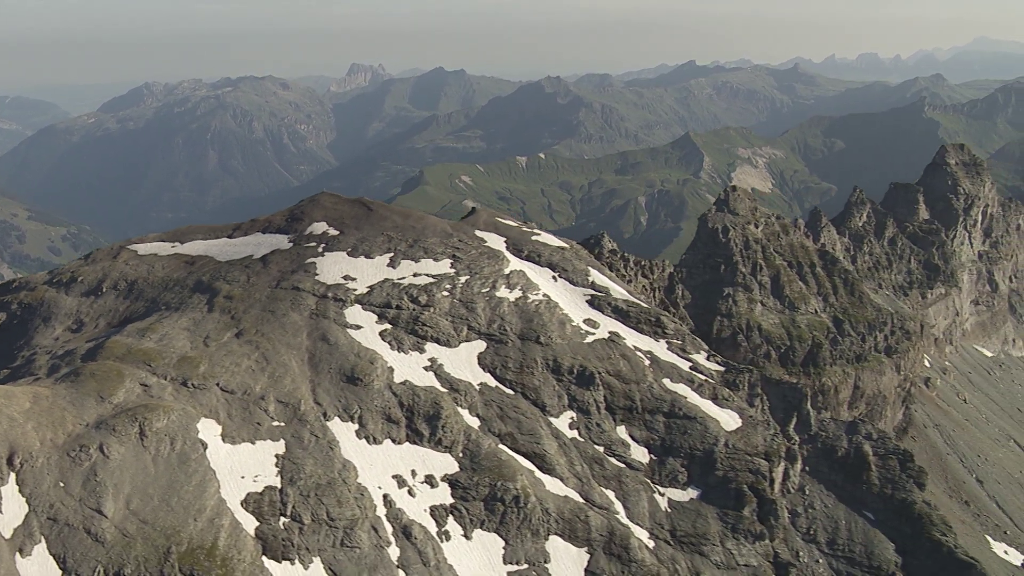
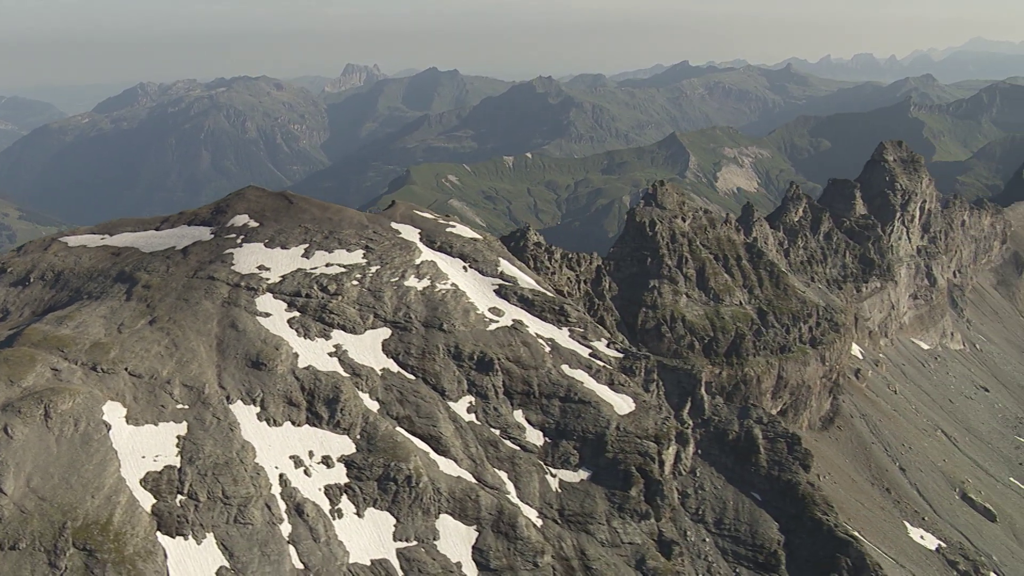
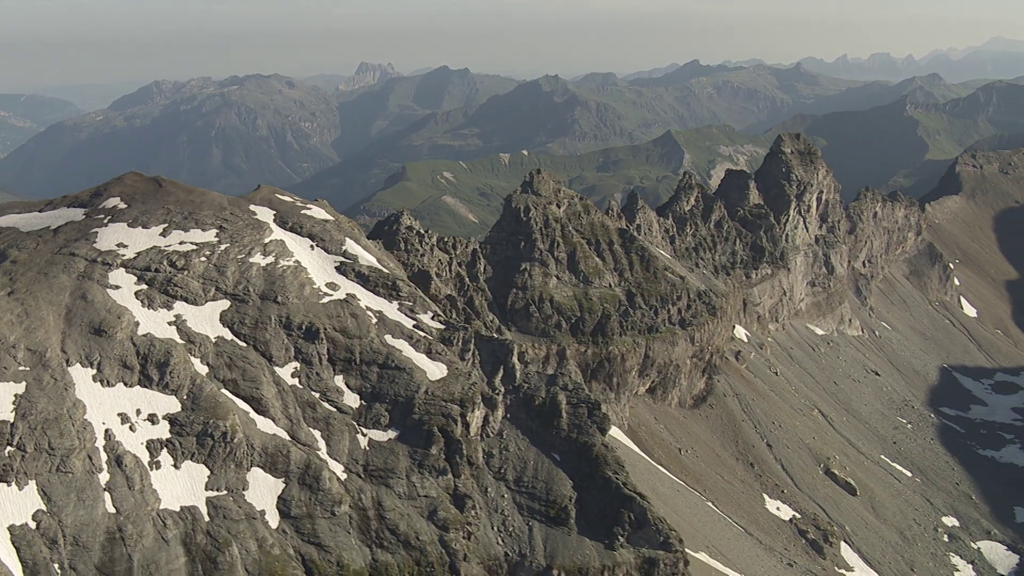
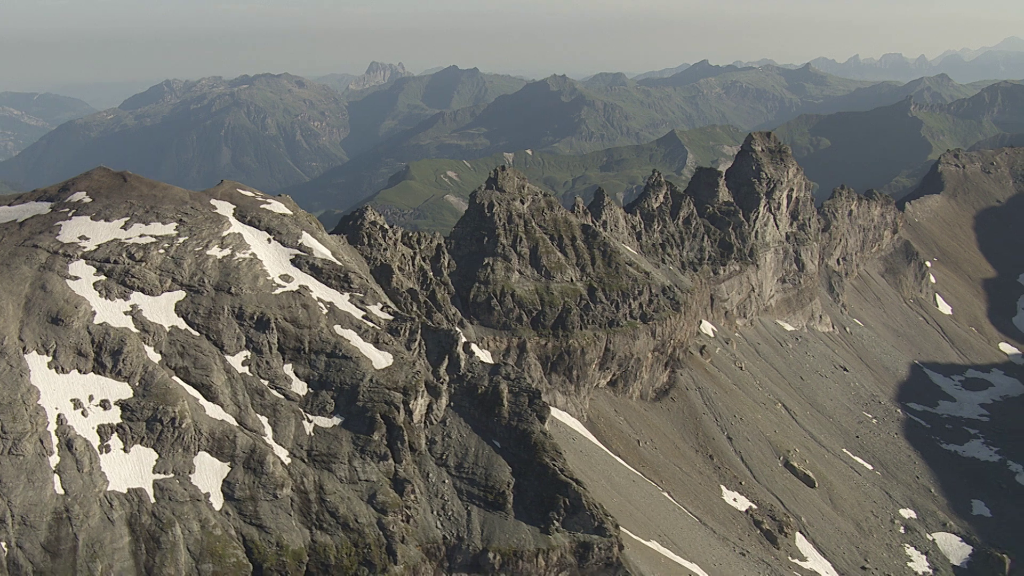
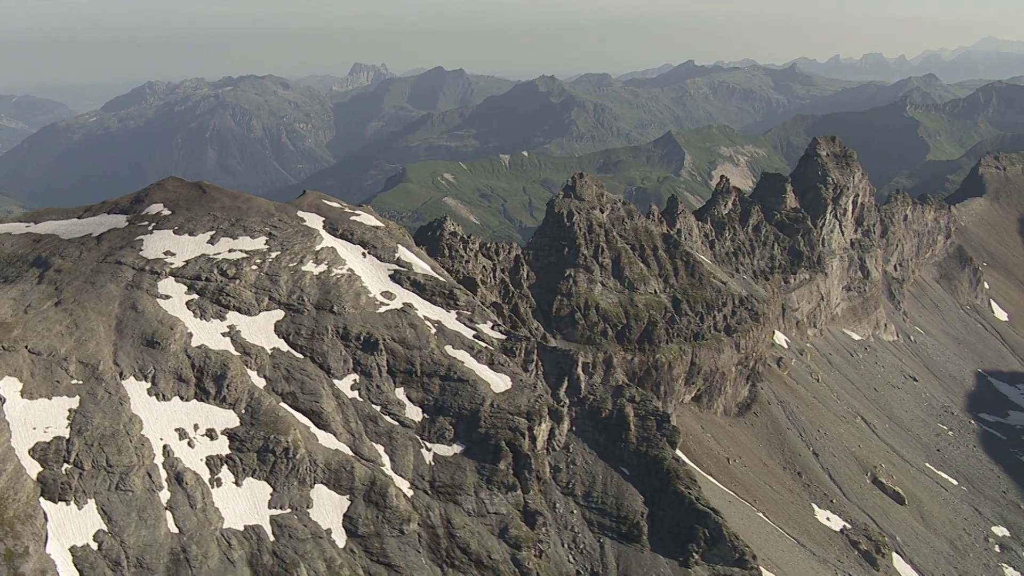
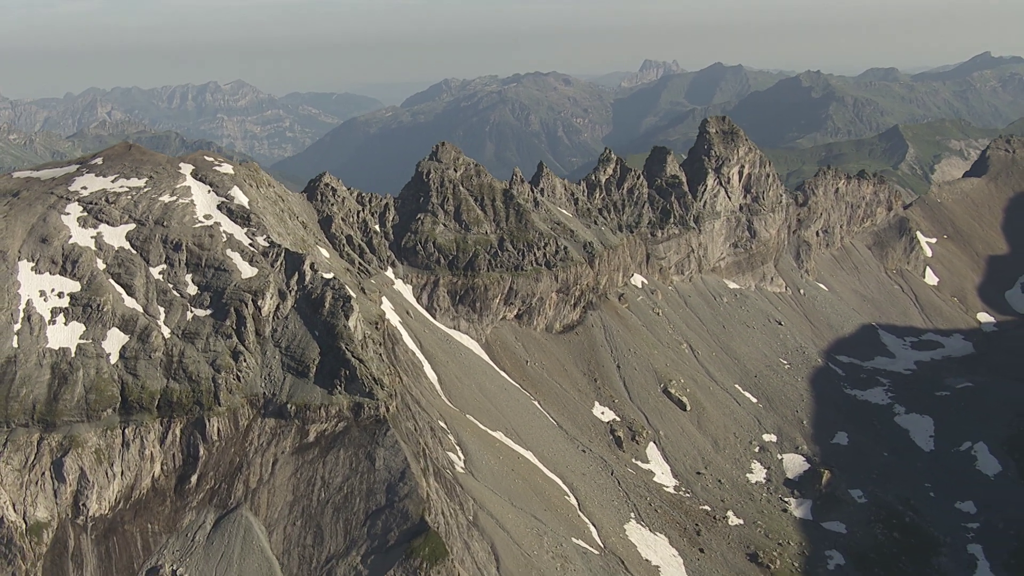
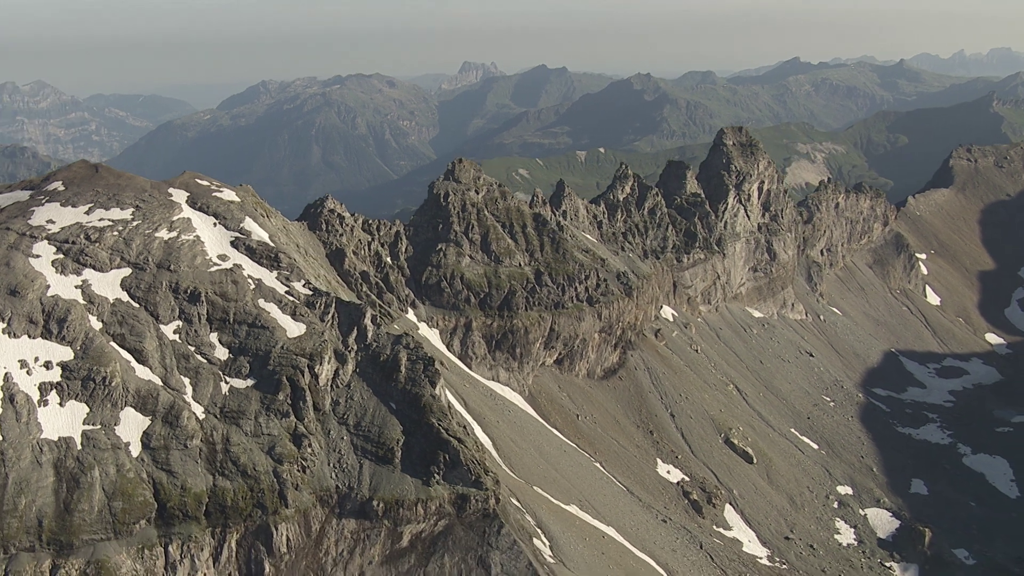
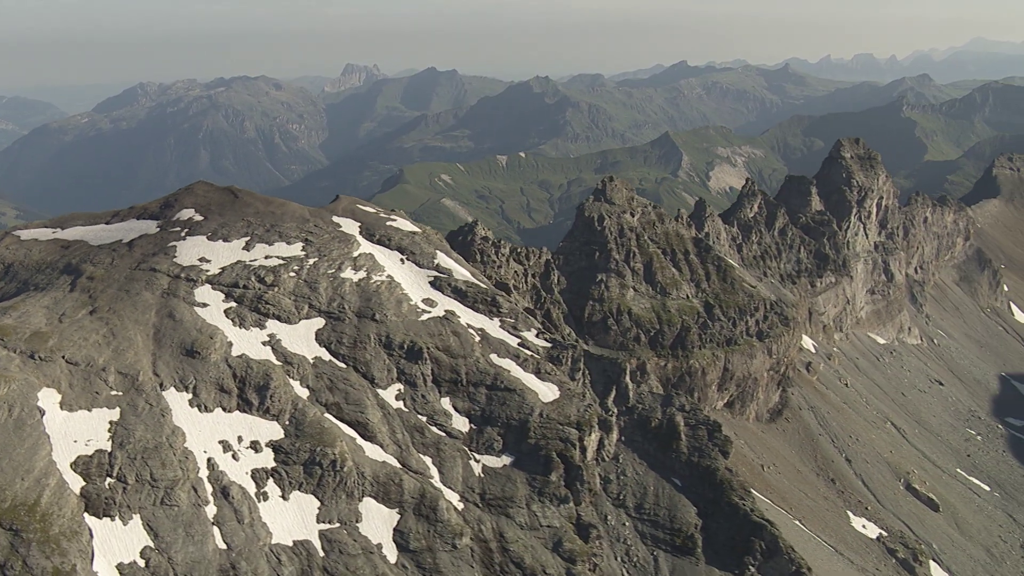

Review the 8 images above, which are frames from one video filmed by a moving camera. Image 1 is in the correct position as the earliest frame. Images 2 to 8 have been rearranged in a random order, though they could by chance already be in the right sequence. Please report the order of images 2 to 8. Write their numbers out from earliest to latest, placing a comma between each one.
2, 8, 5, 3, 4, 7, 6
